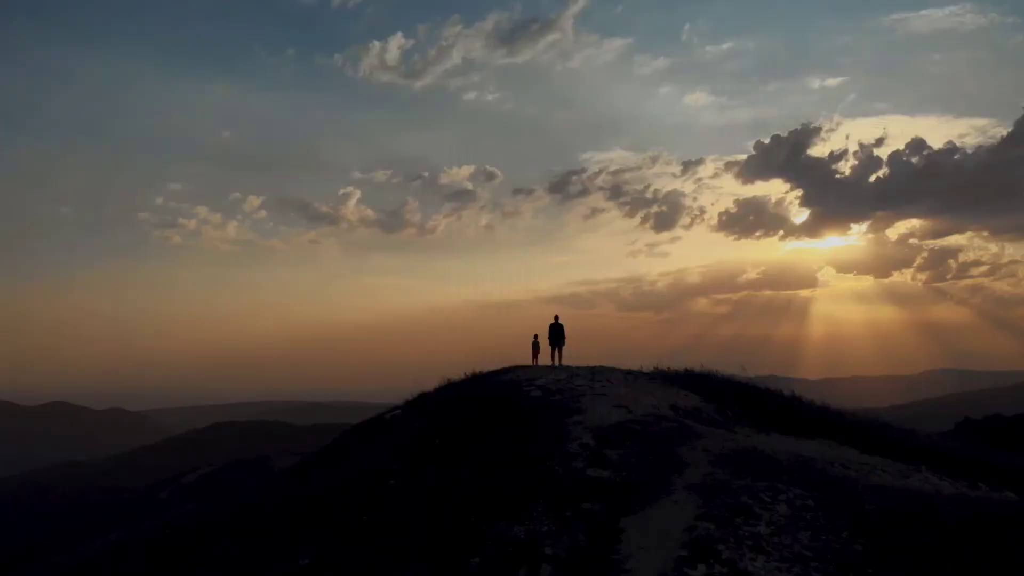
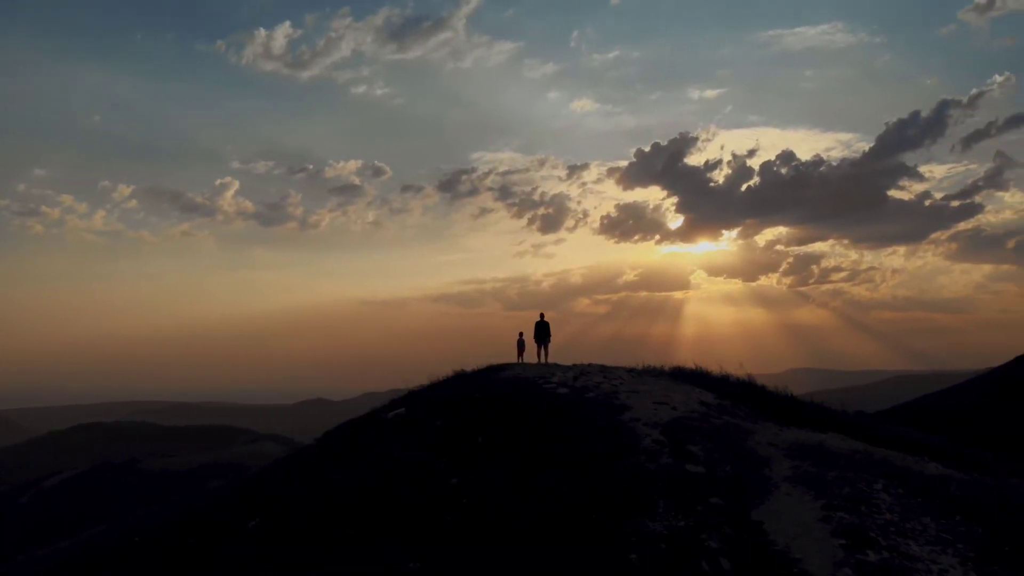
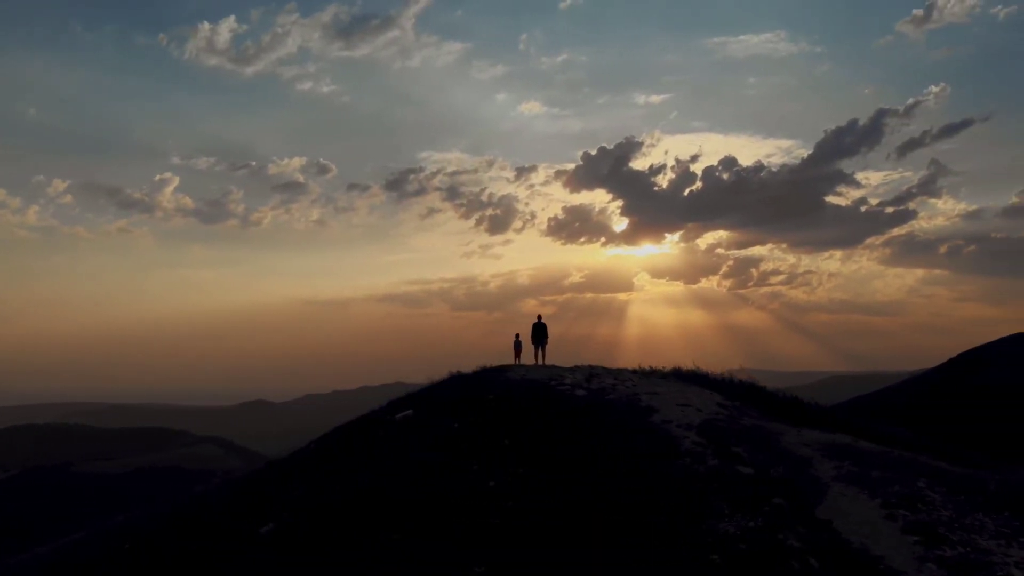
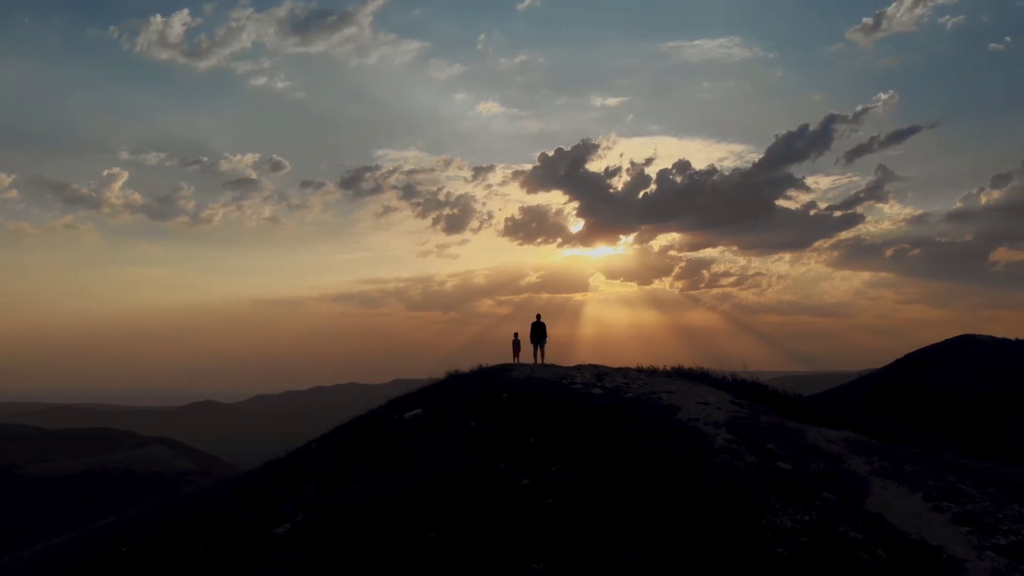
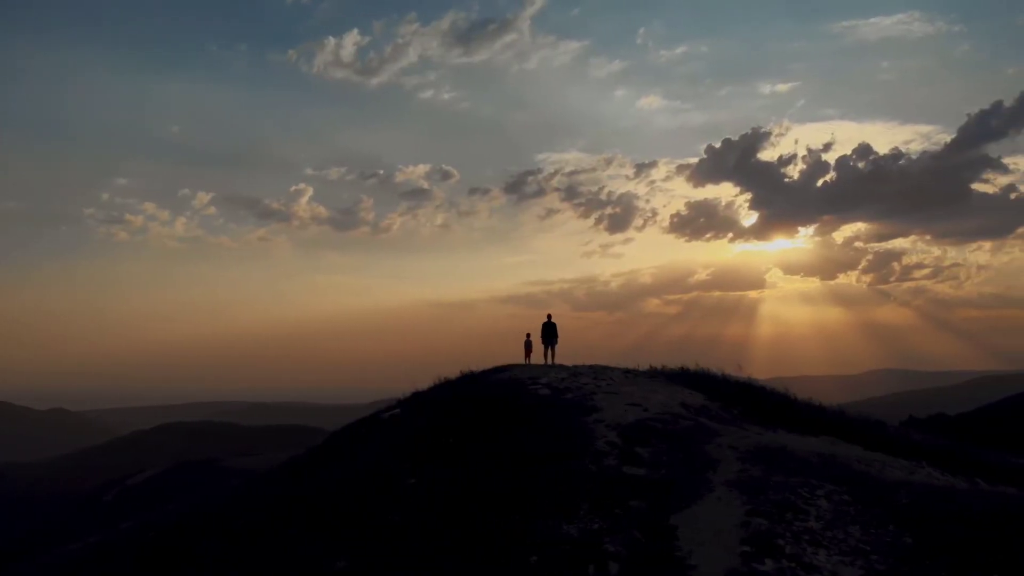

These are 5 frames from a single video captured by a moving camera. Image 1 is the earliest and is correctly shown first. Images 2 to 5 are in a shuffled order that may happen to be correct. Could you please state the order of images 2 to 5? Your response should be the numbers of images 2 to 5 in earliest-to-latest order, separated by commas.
5, 2, 3, 4
